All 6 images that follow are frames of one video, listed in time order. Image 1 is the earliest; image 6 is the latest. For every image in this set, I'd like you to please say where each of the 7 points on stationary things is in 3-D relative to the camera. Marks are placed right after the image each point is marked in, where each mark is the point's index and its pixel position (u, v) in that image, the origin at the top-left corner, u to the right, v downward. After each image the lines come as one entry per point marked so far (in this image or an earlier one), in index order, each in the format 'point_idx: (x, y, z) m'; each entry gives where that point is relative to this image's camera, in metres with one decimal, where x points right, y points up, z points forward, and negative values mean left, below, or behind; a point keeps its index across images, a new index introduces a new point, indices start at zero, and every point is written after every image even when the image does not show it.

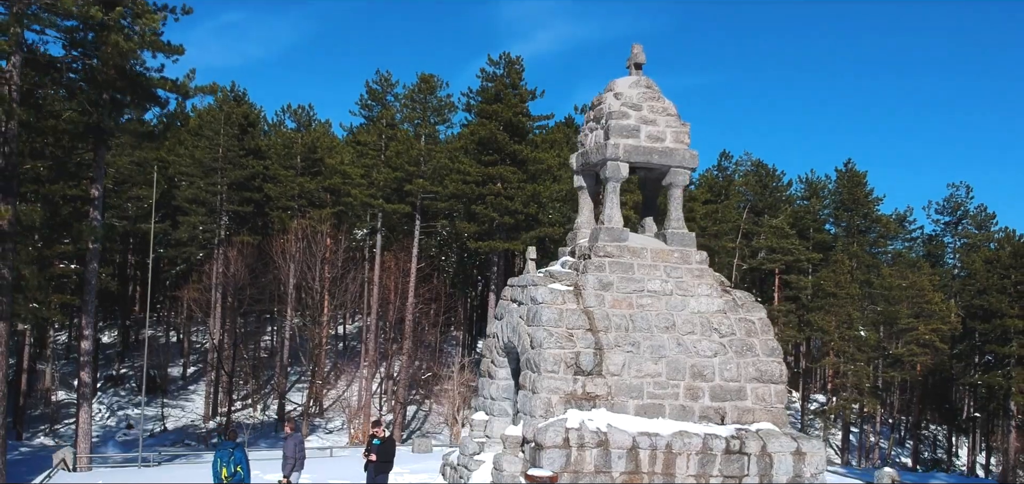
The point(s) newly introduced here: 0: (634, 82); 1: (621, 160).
0: (+0.9, +1.2, +7.3) m
1: (+0.8, +0.6, +7.0) m
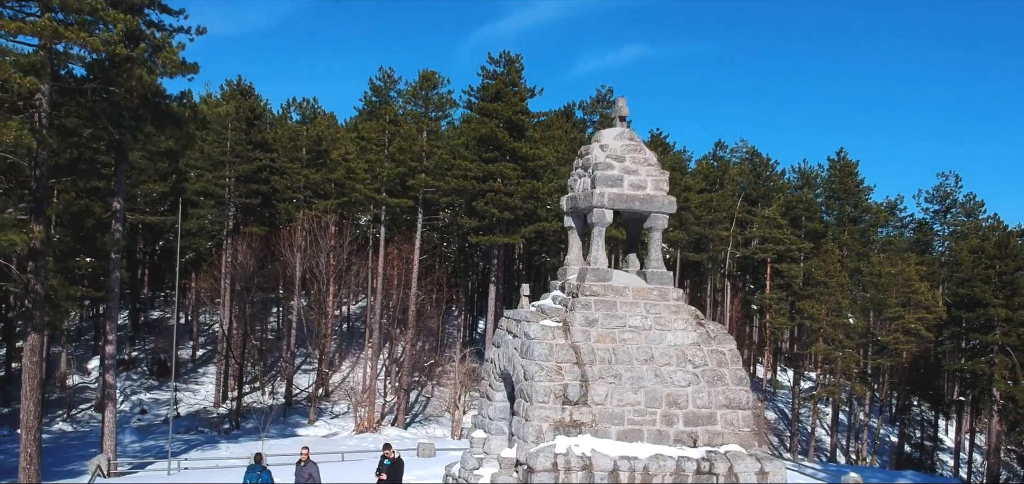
0: (+0.9, +0.9, +8.0) m
1: (+0.8, +0.3, +7.8) m
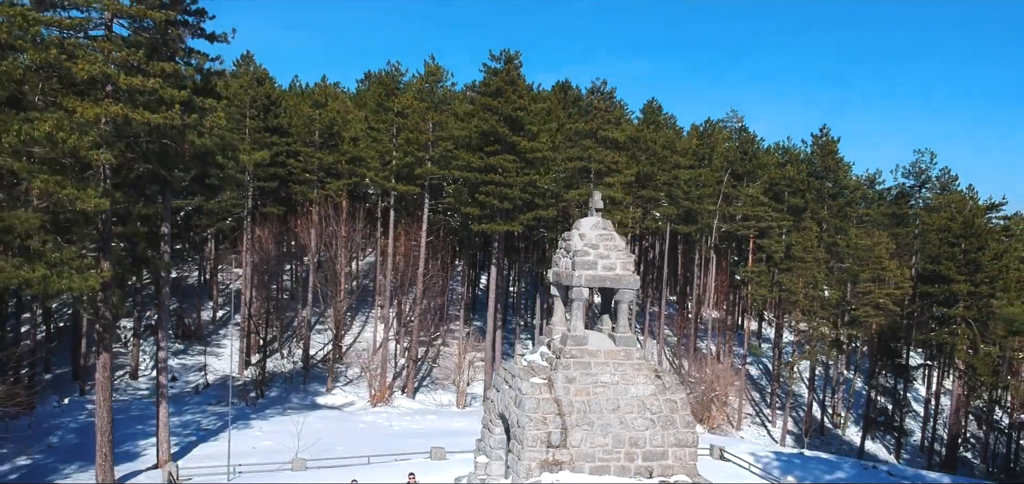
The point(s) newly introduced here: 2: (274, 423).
0: (+0.8, +0.2, +9.9) m
1: (+0.7, -0.4, +9.7) m
2: (-4.7, -3.6, +19.4) m
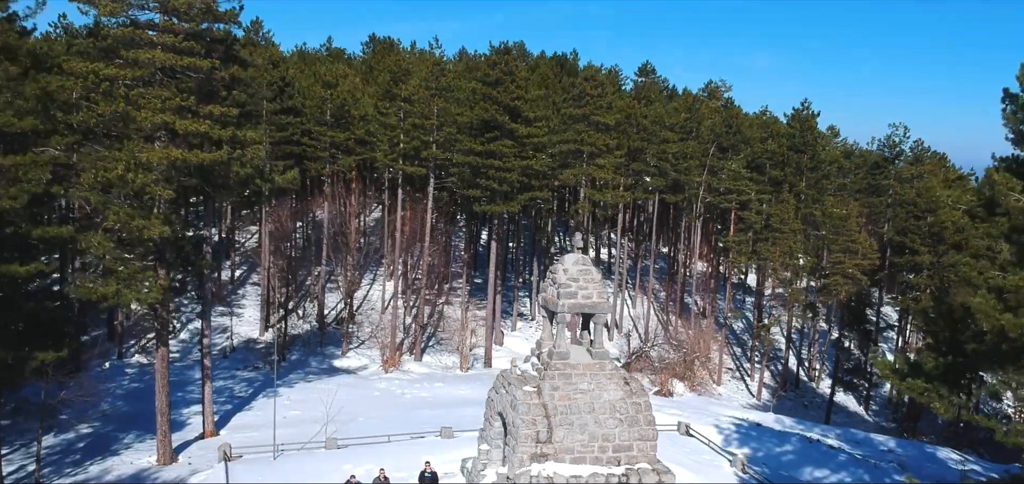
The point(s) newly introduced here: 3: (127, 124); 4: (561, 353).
0: (+0.8, -0.2, +12.1) m
1: (+0.7, -0.9, +12.0) m
2: (-4.7, -3.3, +21.9) m
3: (-5.4, +1.7, +13.8) m
4: (+0.6, -1.4, +12.2) m
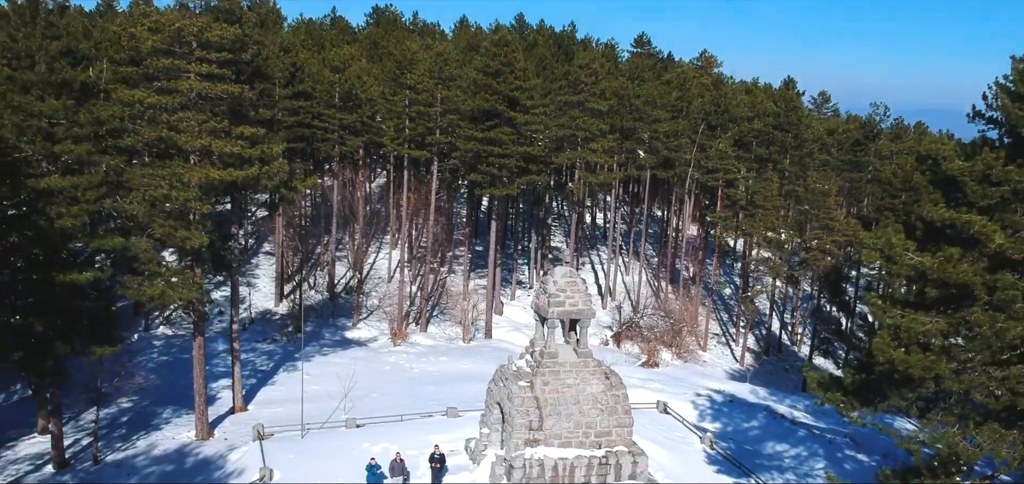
0: (+0.7, -0.4, +14.1) m
1: (+0.6, -1.1, +13.9) m
2: (-4.8, -3.0, +23.9) m
3: (-5.4, +1.5, +15.6) m
4: (+0.6, -1.6, +14.1) m
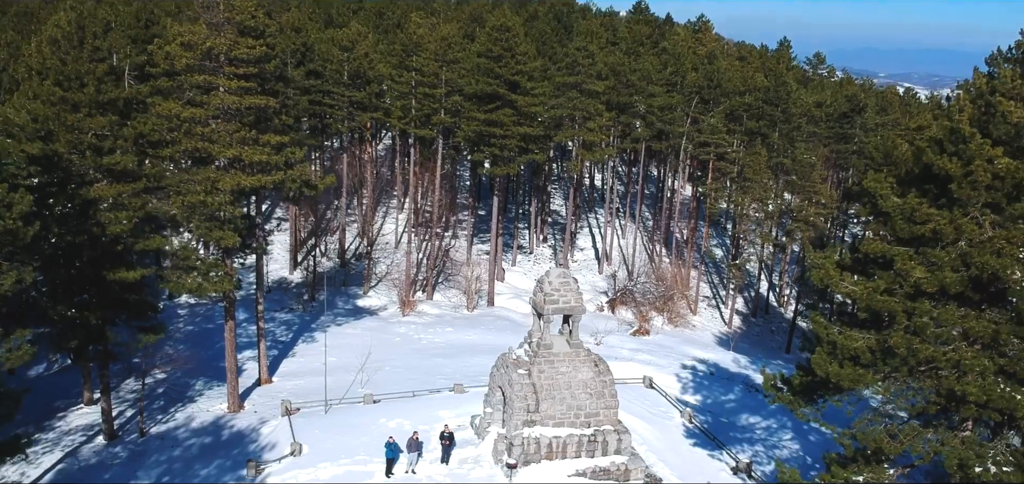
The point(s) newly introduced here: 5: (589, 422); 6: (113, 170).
0: (+0.7, -0.5, +15.9) m
1: (+0.6, -1.2, +15.8) m
2: (-4.7, -2.5, +25.9) m
3: (-5.4, +1.5, +17.3) m
4: (+0.6, -1.6, +16.0) m
5: (+1.3, -2.9, +15.9) m
6: (-6.7, +1.2, +16.6) m
